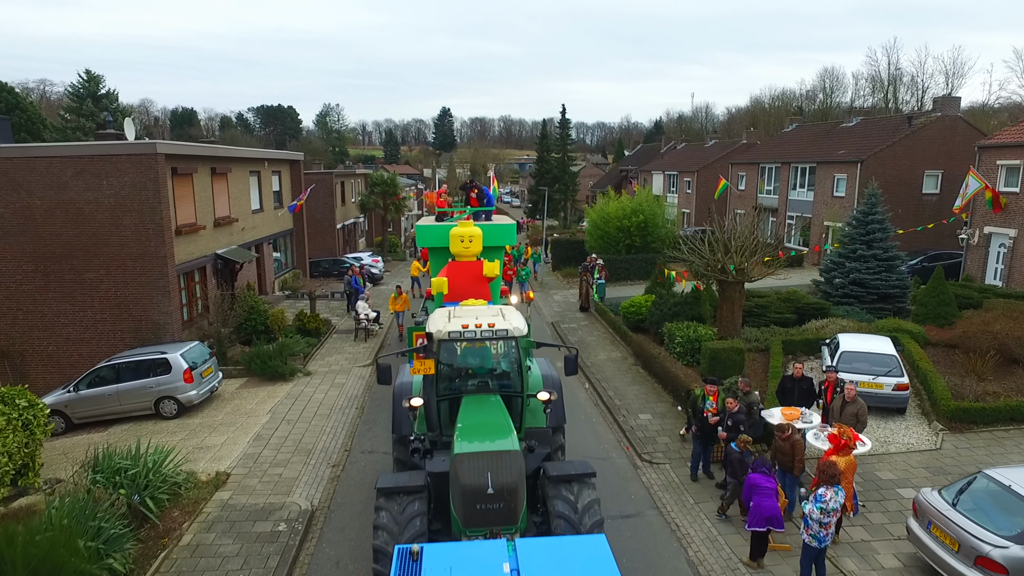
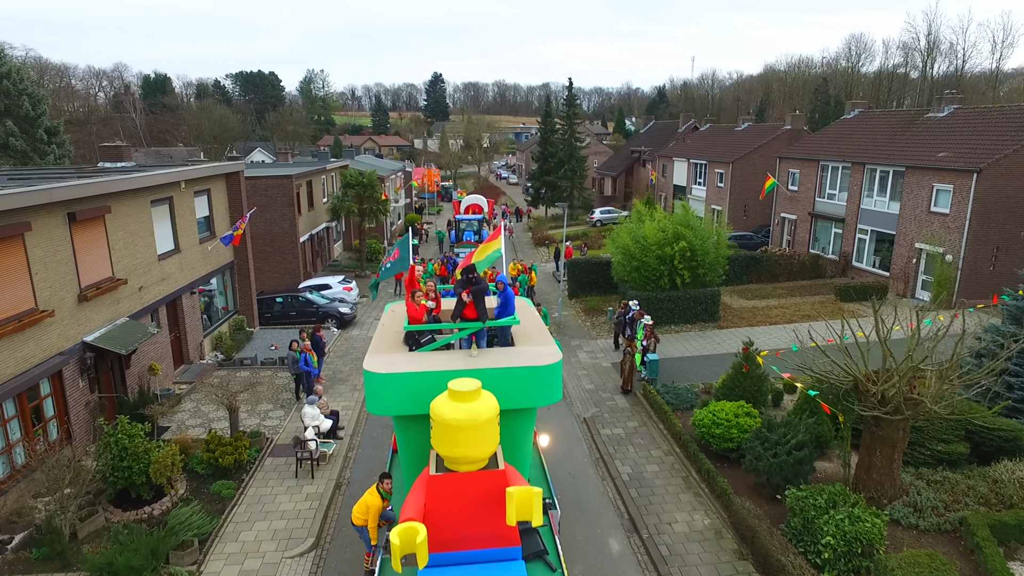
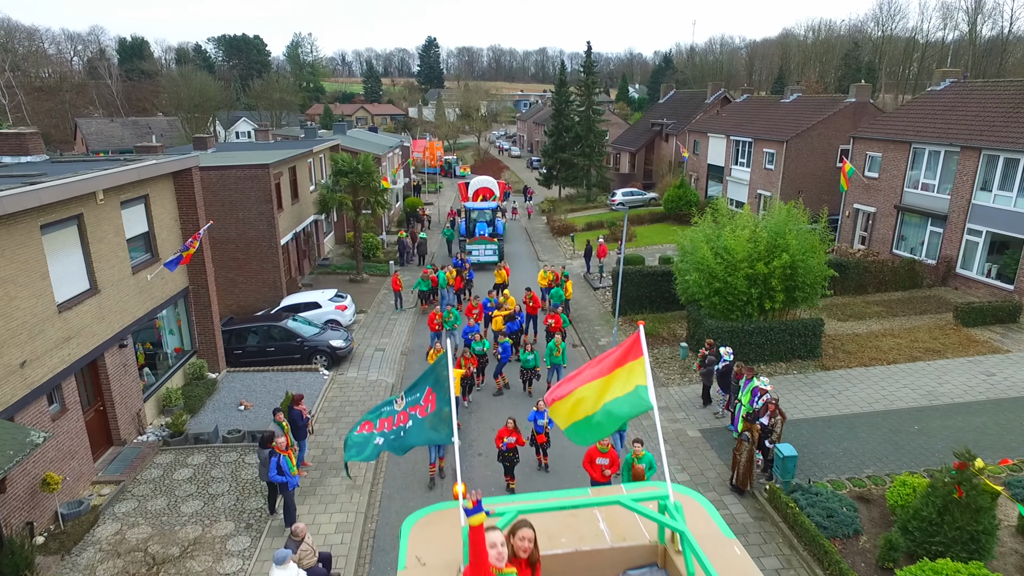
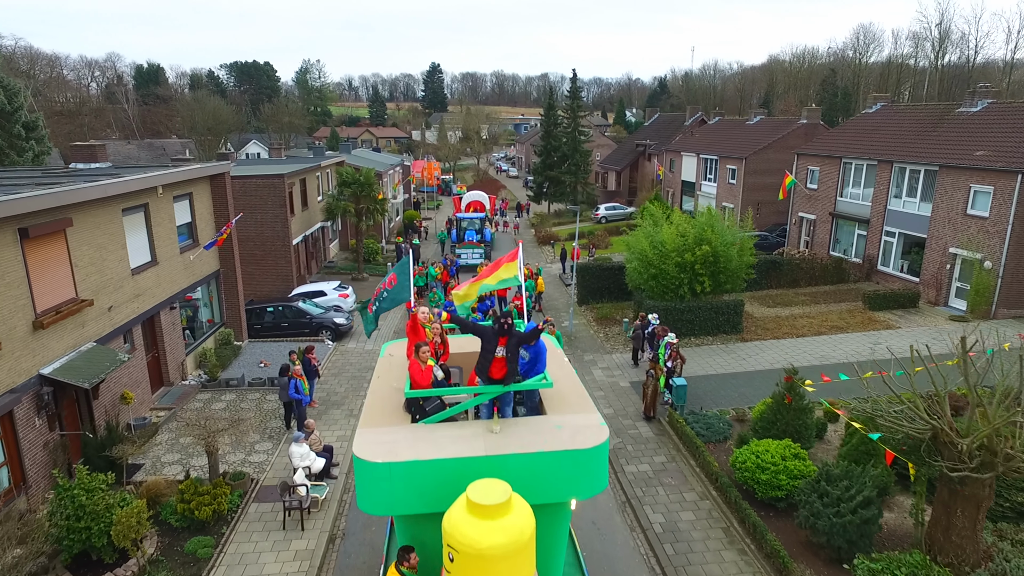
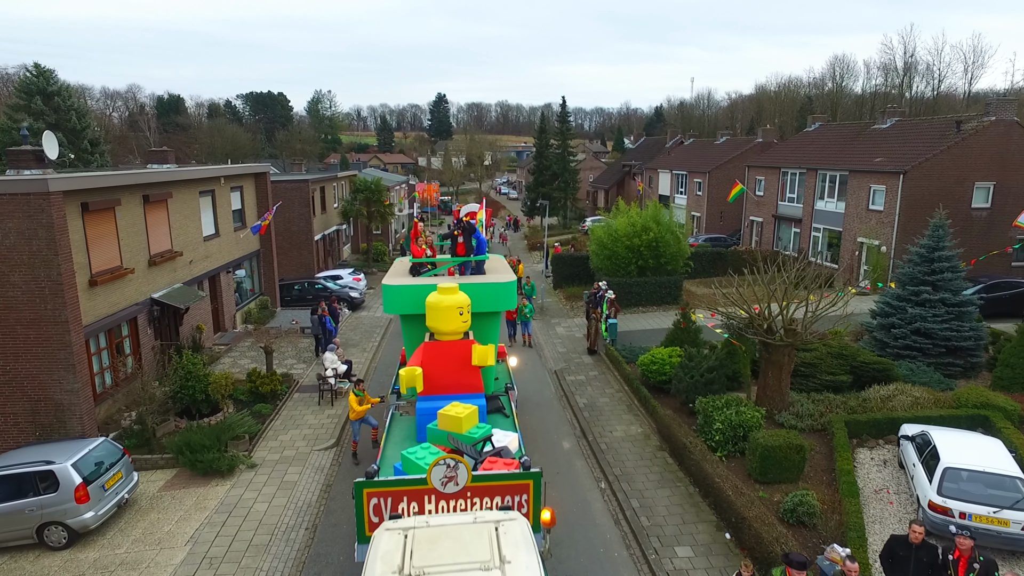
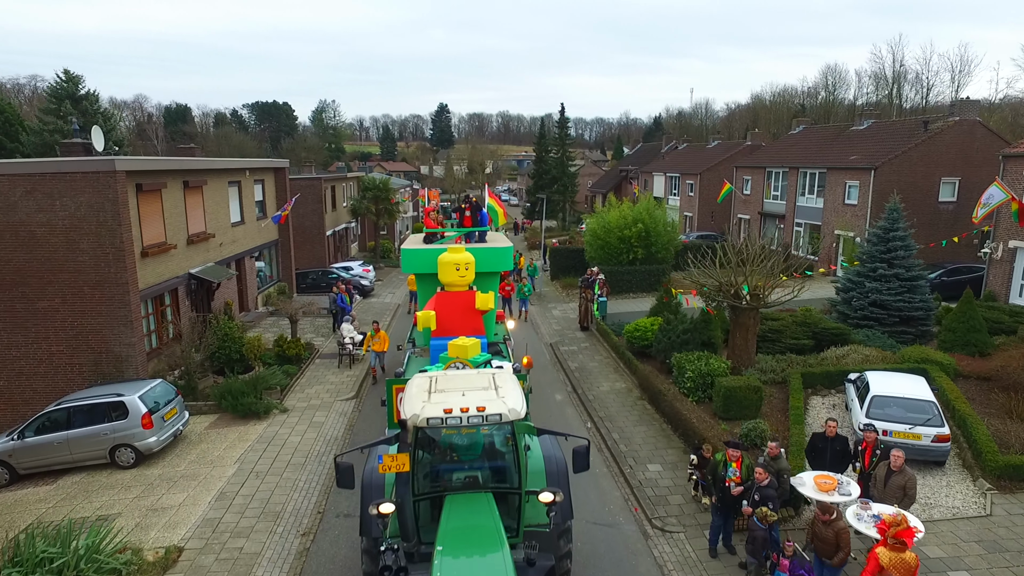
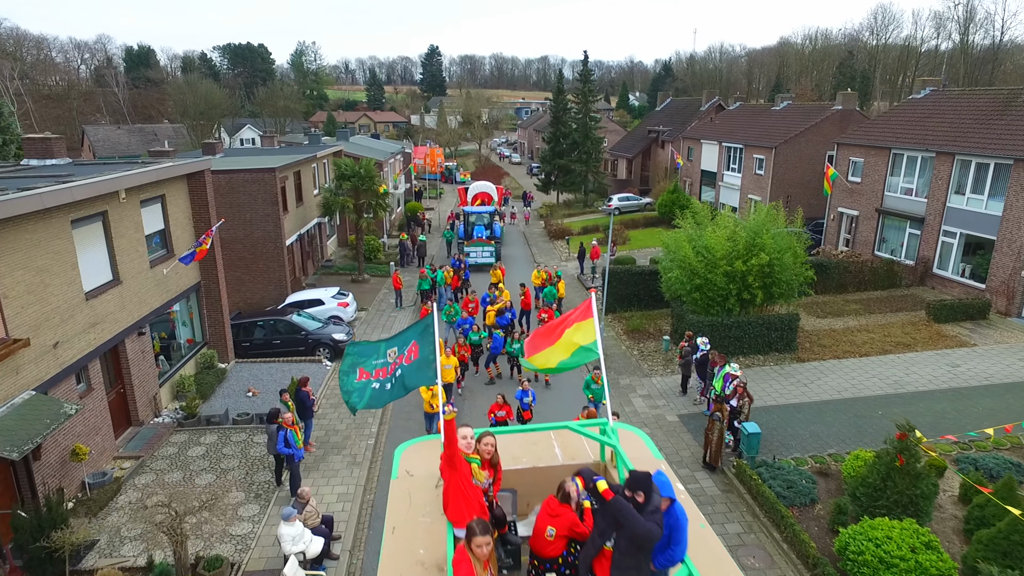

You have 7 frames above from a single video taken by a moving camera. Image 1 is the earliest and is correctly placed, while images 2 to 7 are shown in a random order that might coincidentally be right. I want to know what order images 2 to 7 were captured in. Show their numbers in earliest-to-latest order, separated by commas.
6, 5, 2, 4, 7, 3
